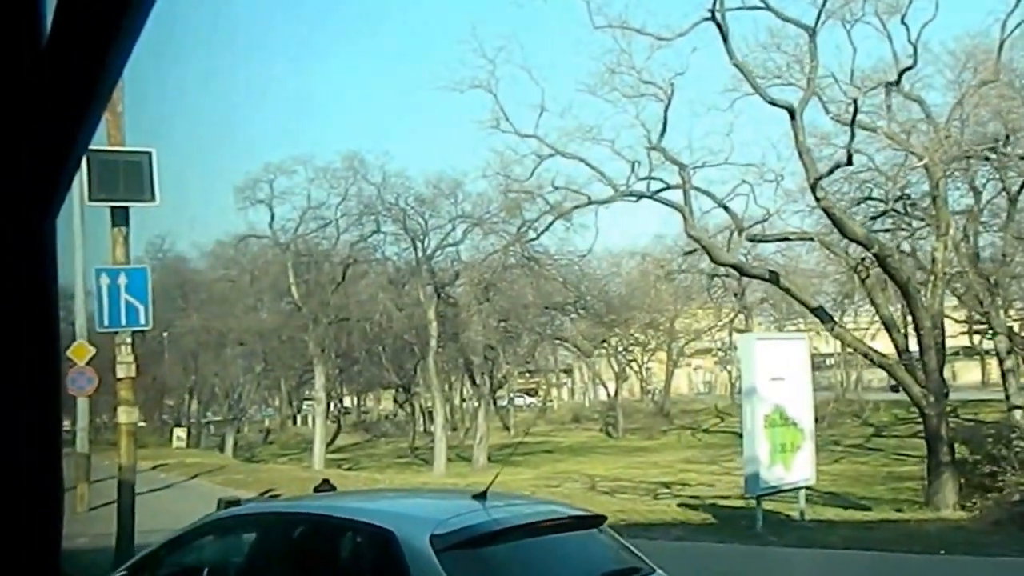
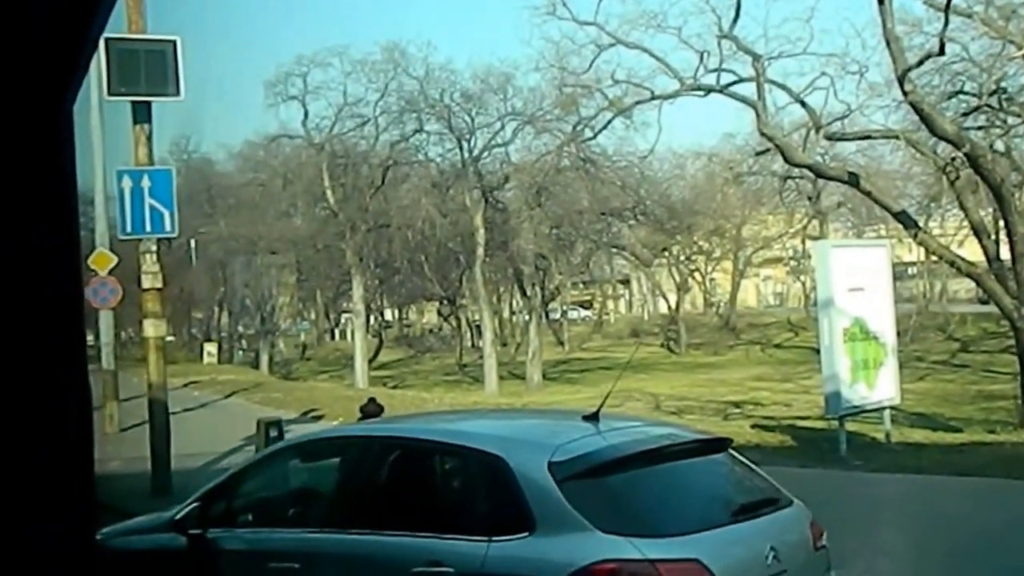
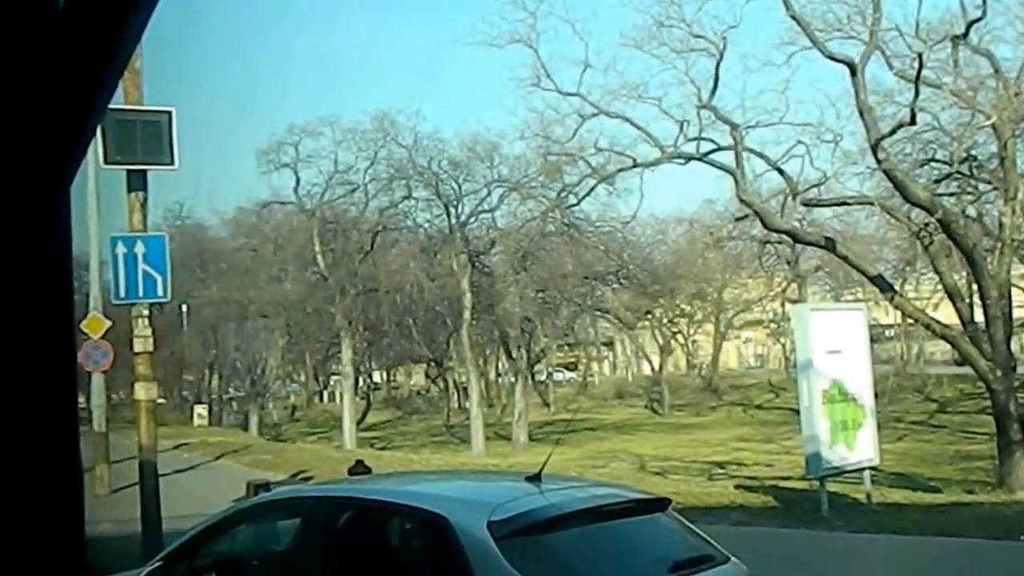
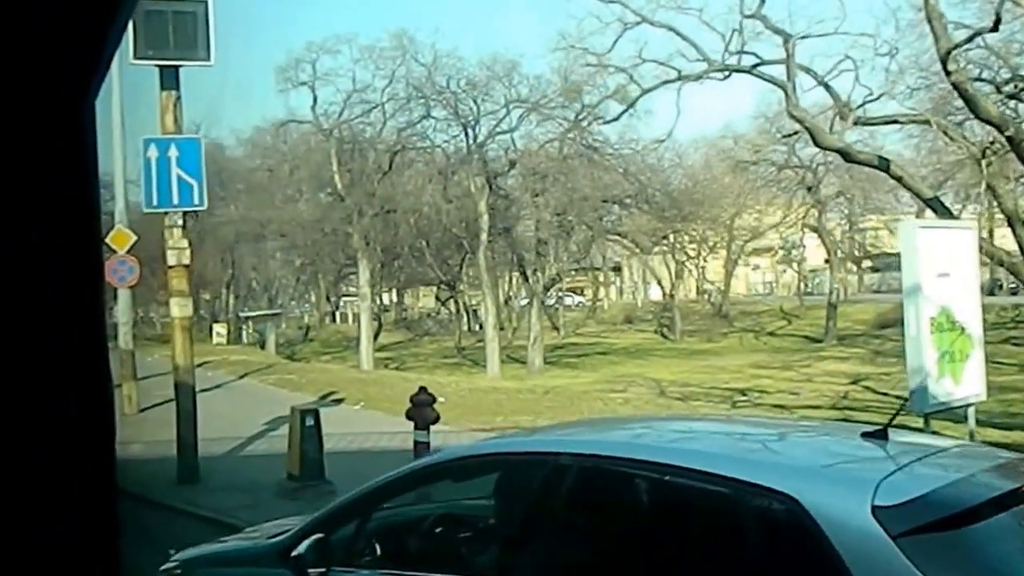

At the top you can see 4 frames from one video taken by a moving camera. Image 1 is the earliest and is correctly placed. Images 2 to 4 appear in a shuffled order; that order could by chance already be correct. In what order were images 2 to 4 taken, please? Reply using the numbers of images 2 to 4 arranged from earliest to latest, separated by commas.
3, 2, 4
